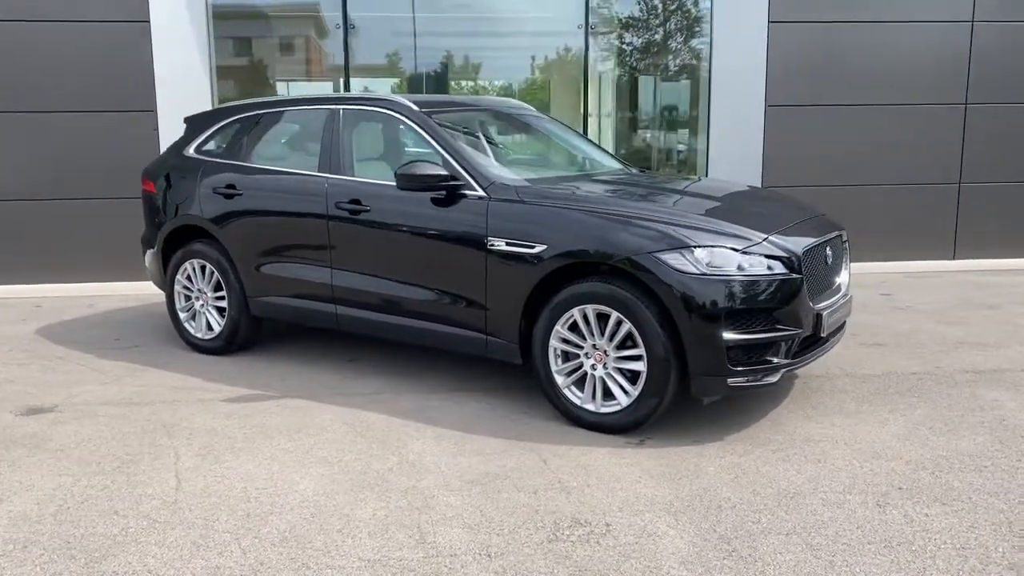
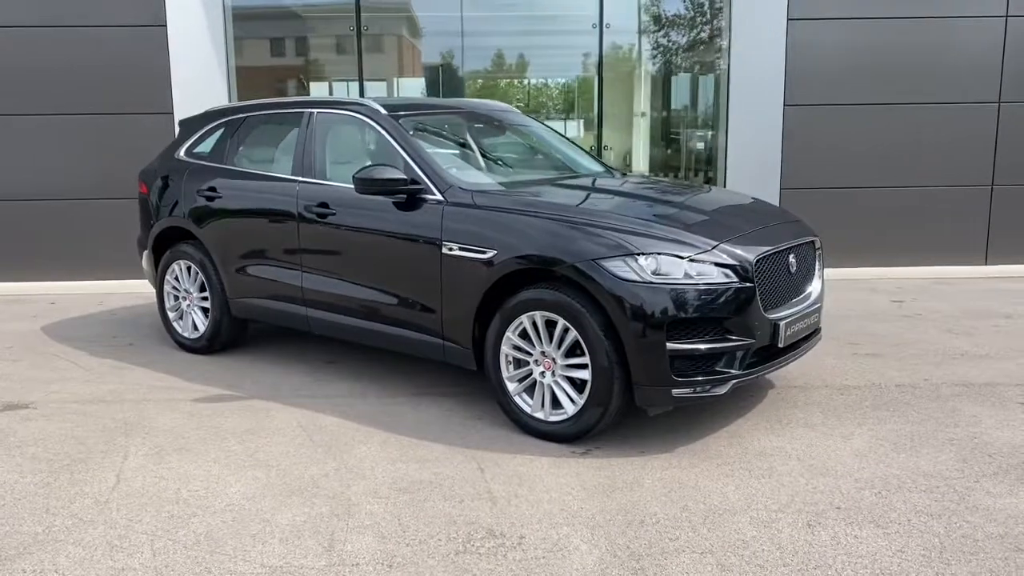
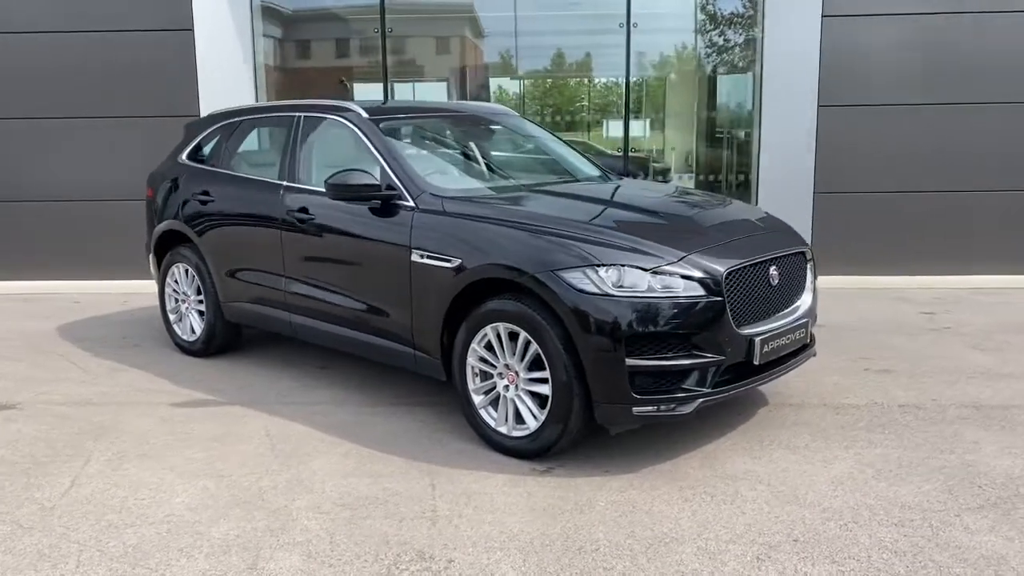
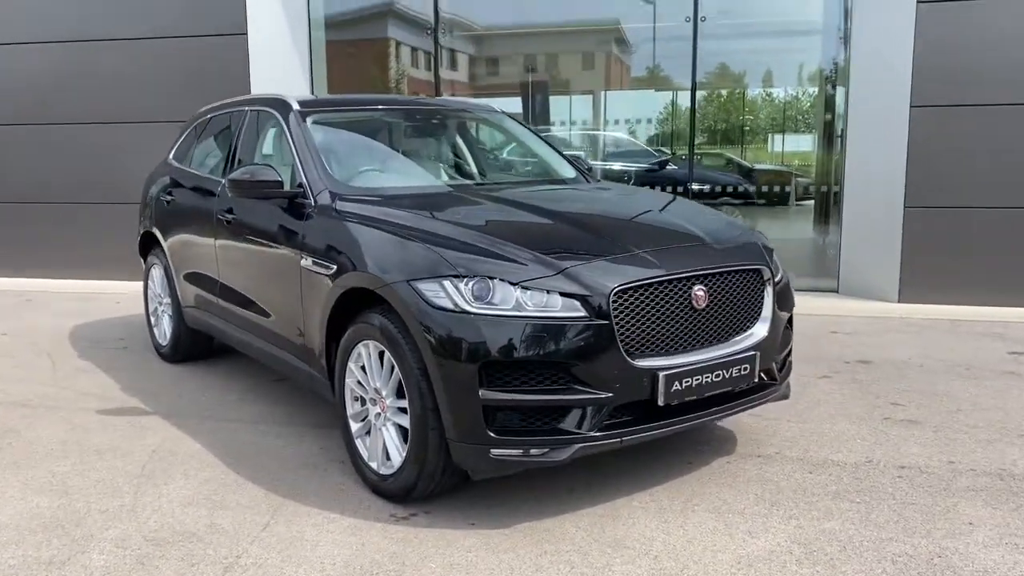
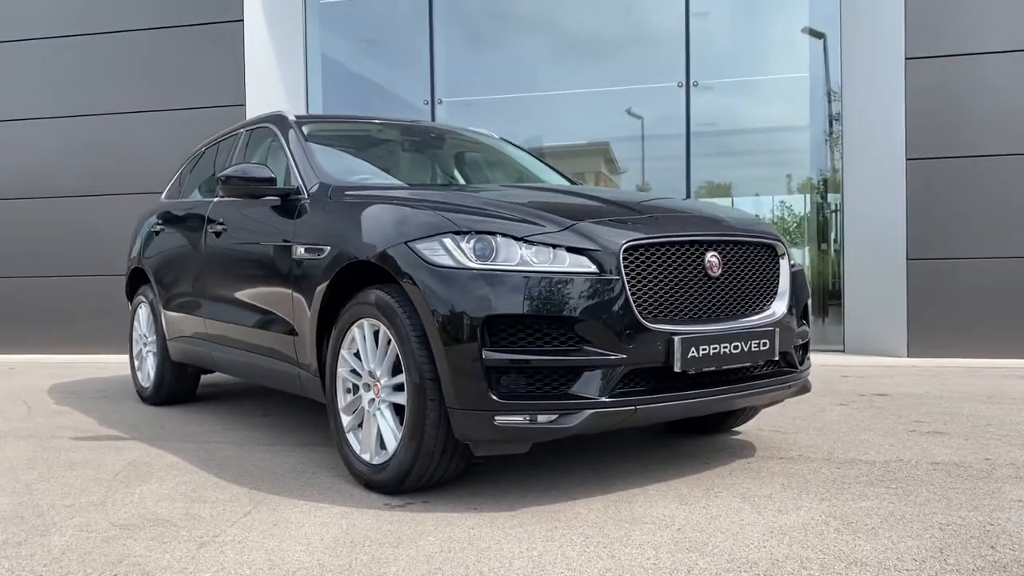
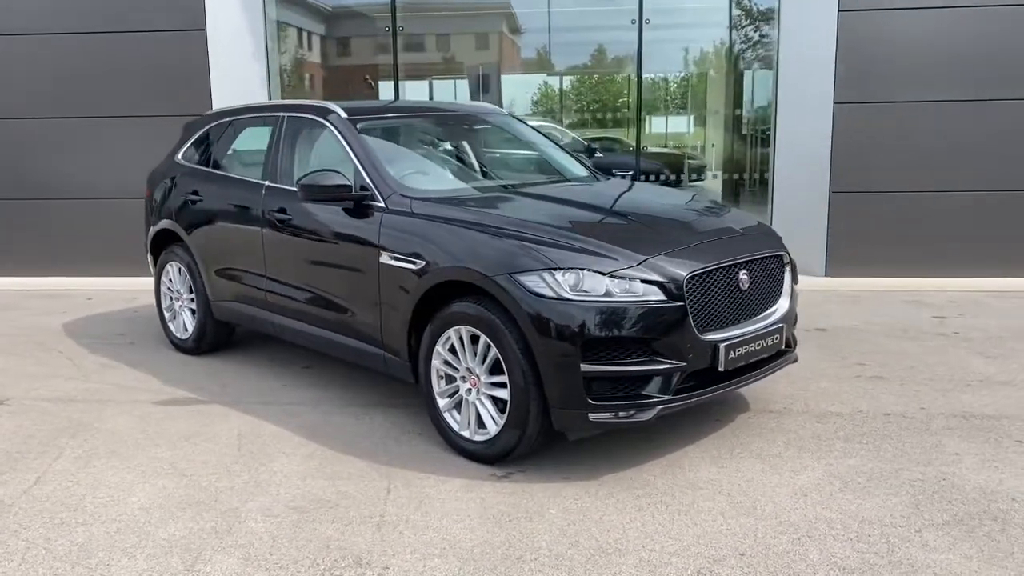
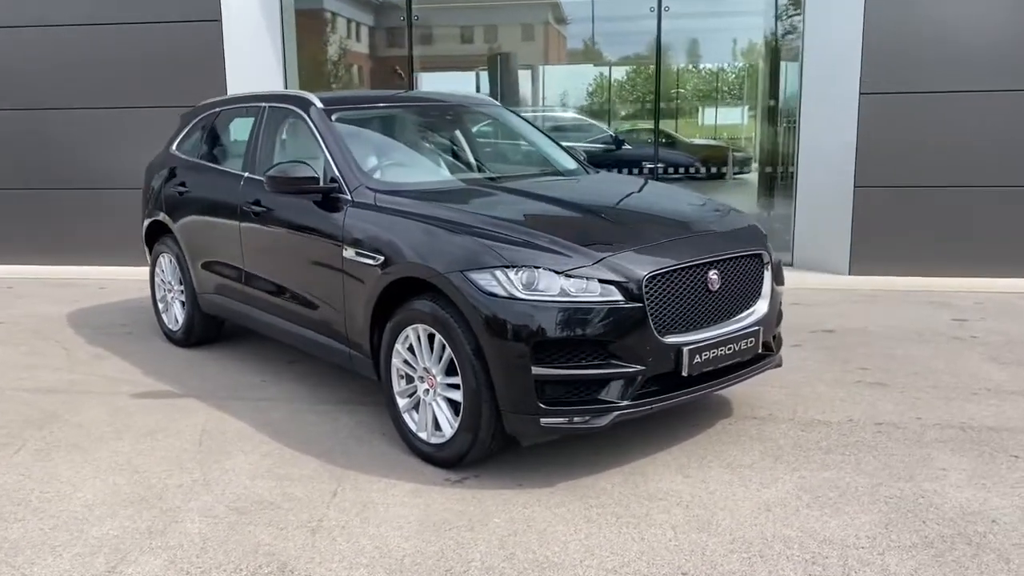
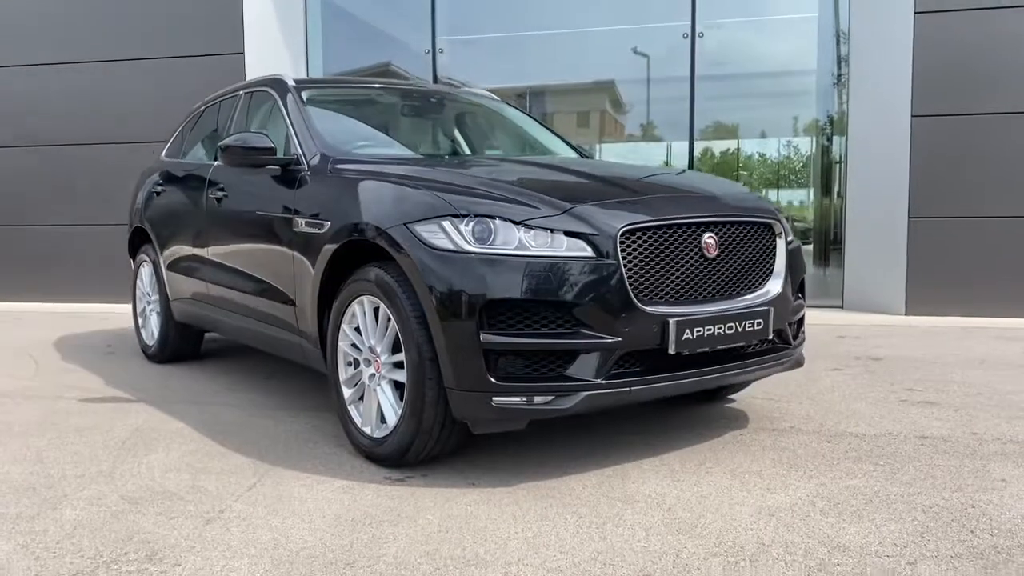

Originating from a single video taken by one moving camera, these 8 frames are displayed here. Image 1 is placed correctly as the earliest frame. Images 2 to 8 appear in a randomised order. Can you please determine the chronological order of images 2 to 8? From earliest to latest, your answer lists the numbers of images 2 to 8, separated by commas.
2, 3, 6, 7, 4, 8, 5
